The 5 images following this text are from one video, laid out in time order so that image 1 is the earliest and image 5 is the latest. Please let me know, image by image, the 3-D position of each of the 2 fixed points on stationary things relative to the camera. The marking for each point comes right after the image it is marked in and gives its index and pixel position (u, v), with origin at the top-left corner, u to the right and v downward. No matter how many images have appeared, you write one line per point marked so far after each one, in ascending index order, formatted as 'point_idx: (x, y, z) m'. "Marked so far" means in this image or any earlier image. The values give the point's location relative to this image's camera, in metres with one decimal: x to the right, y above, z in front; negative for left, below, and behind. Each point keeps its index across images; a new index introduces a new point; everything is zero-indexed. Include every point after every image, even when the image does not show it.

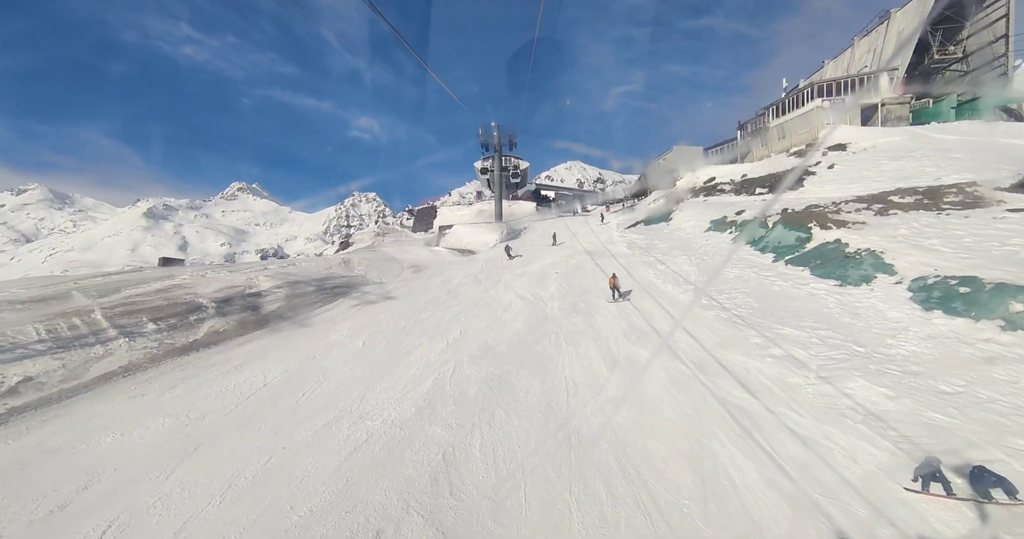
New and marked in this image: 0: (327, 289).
0: (-7.3, -0.7, +15.3) m
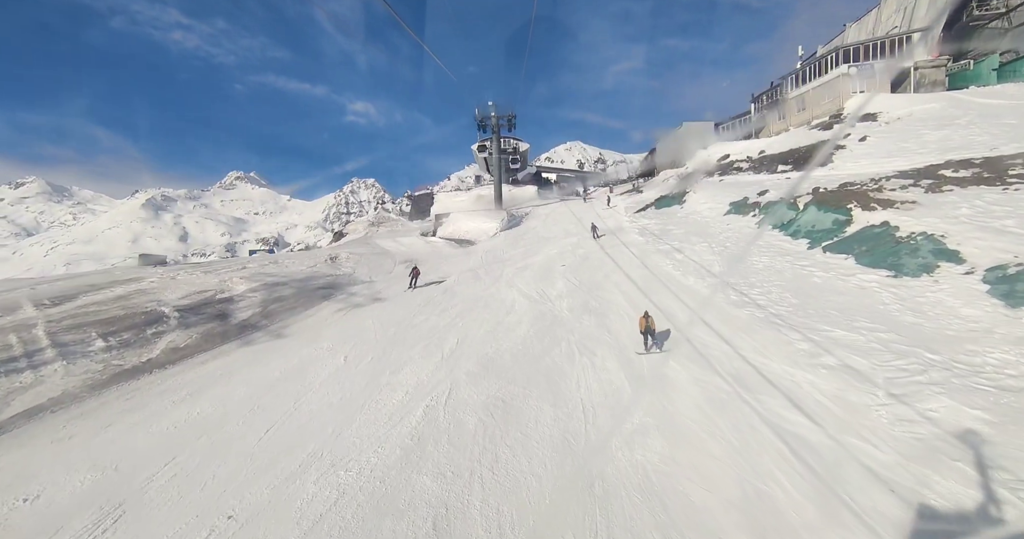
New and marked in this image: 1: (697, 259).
0: (-7.2, -0.7, +13.7) m
1: (+7.1, +0.3, +14.7) m
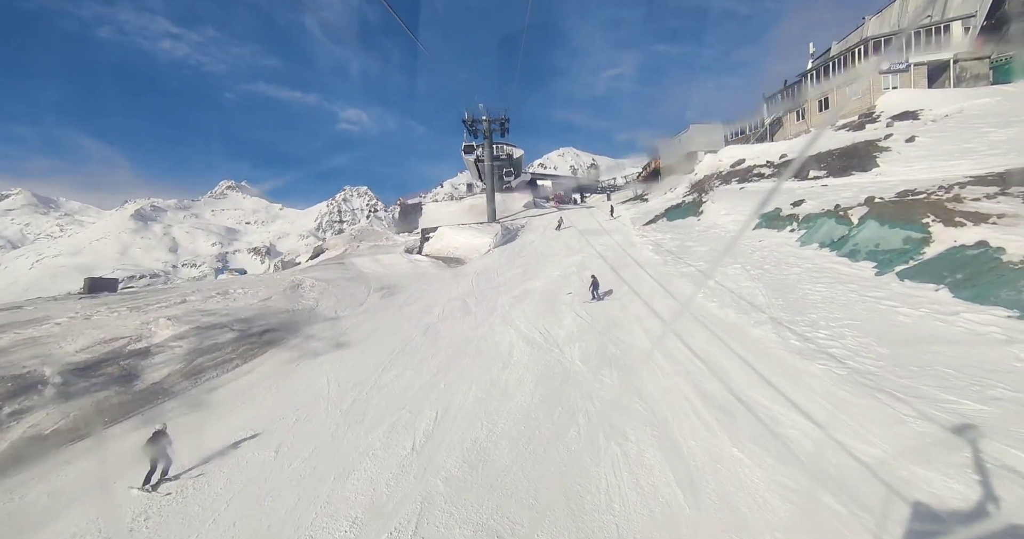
0: (-7.3, -1.8, +10.9) m
1: (+7.0, -0.6, +12.1) m
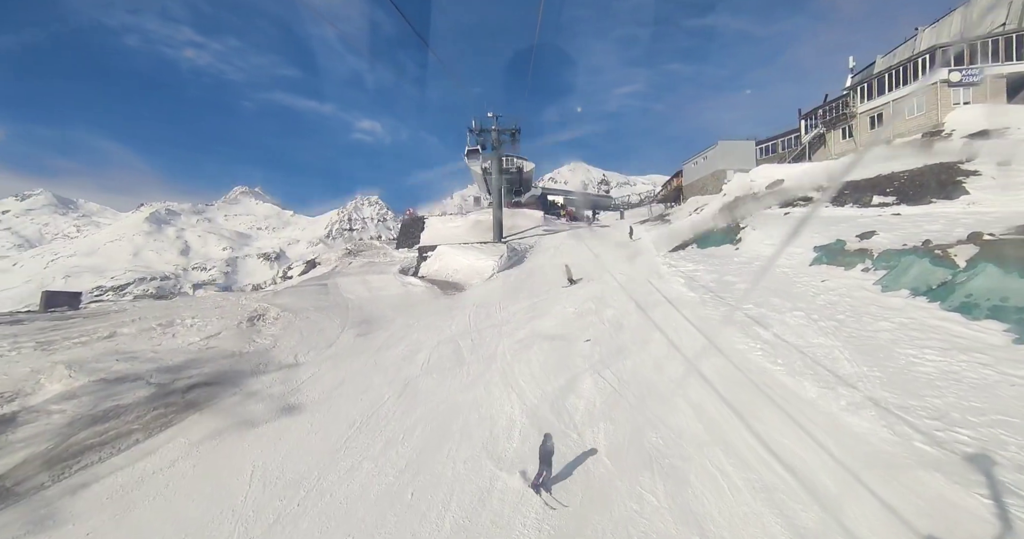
0: (-7.3, -2.6, +8.4) m
1: (+7.1, -1.8, +9.4) m
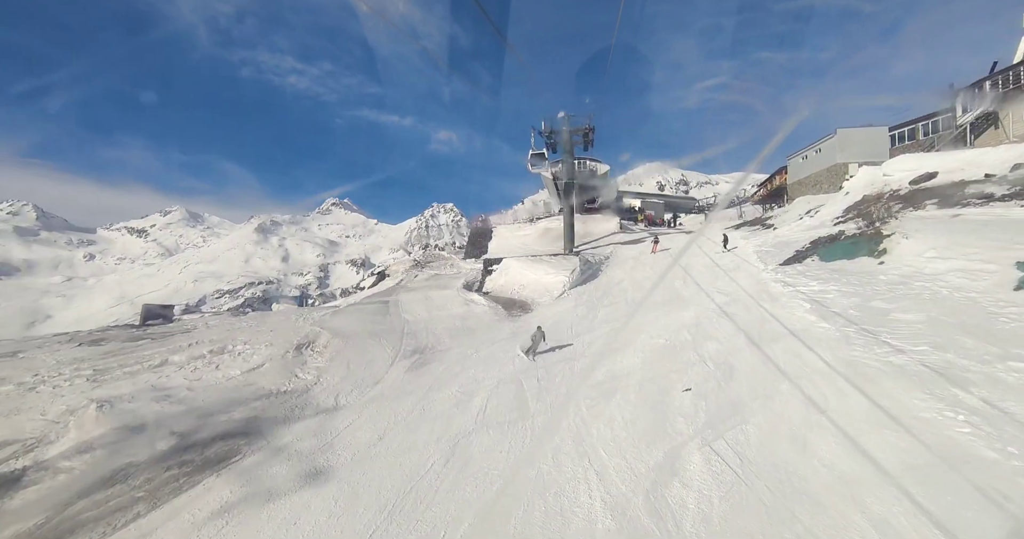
0: (-5.9, -3.2, +7.4) m
1: (+8.5, -2.5, +5.9) m
